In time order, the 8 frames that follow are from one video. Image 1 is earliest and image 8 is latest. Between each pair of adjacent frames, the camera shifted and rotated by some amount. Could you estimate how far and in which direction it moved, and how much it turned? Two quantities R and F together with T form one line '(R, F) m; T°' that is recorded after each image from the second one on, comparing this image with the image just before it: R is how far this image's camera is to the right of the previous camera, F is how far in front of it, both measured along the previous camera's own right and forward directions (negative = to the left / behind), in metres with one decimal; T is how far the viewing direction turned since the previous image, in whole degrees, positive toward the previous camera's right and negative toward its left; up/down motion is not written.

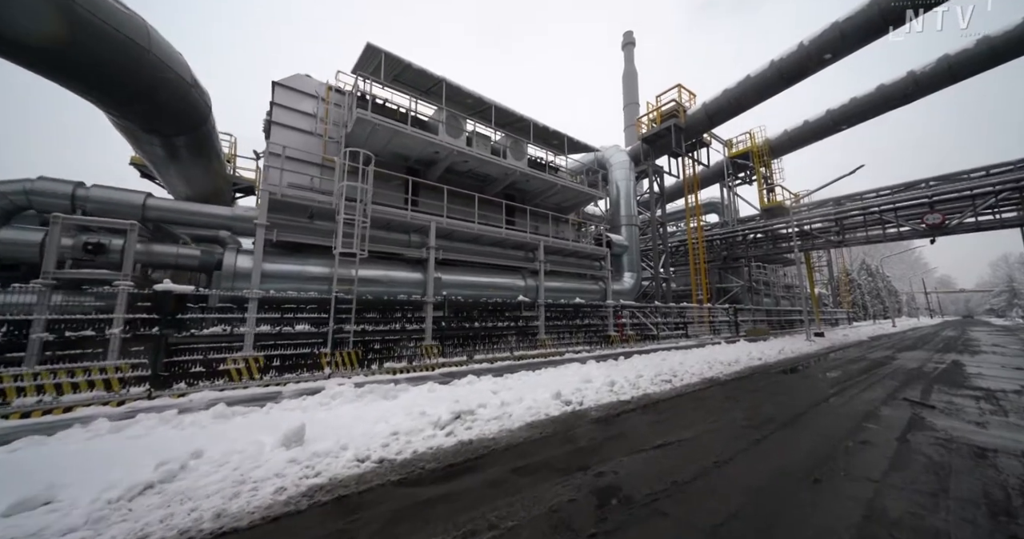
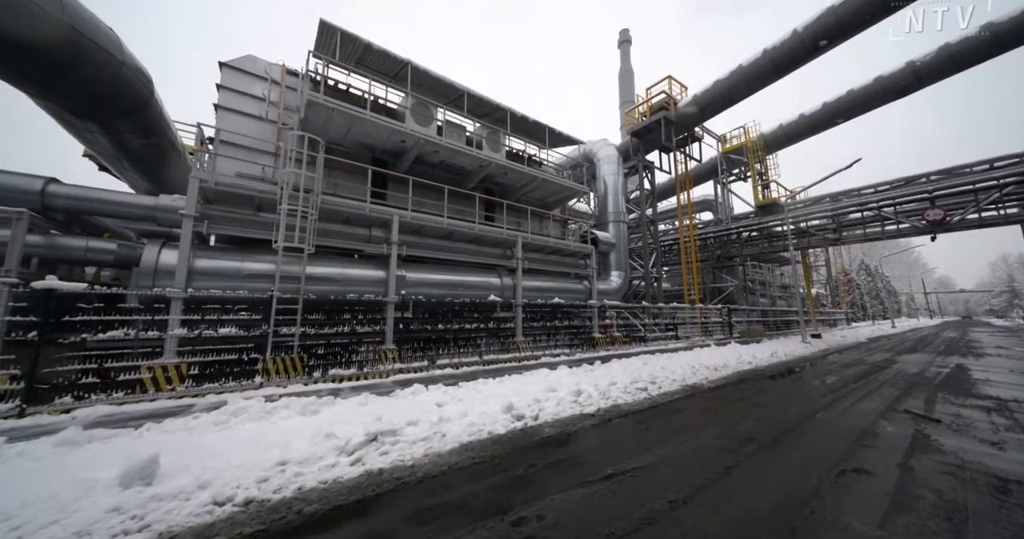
(+0.9, +0.8) m; 0°
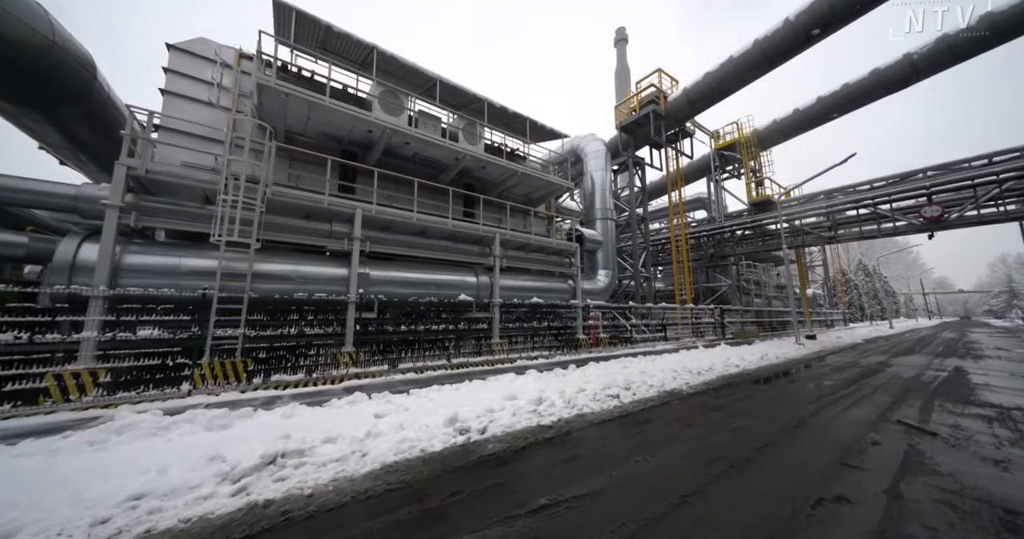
(+0.8, +0.6) m; 0°
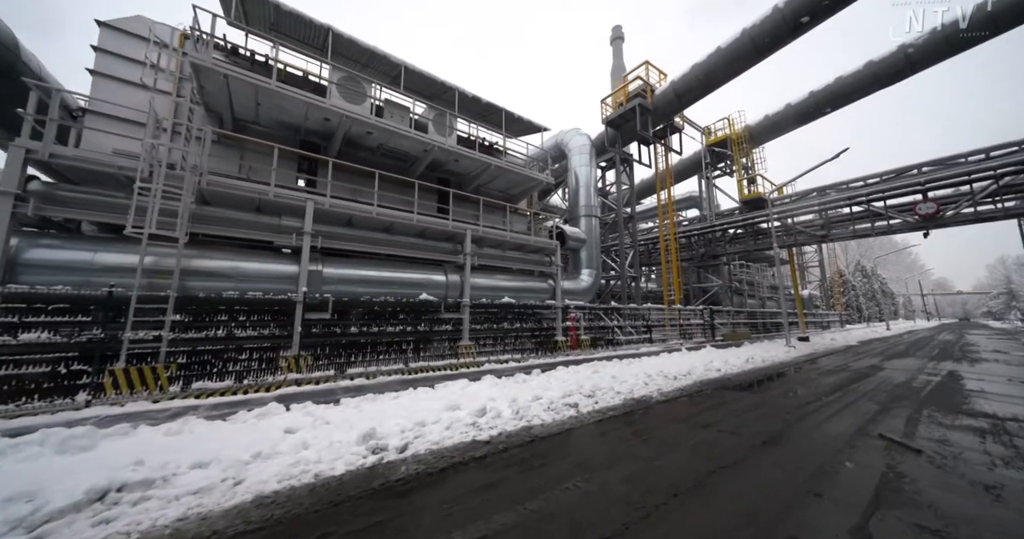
(+0.9, +0.6) m; 0°
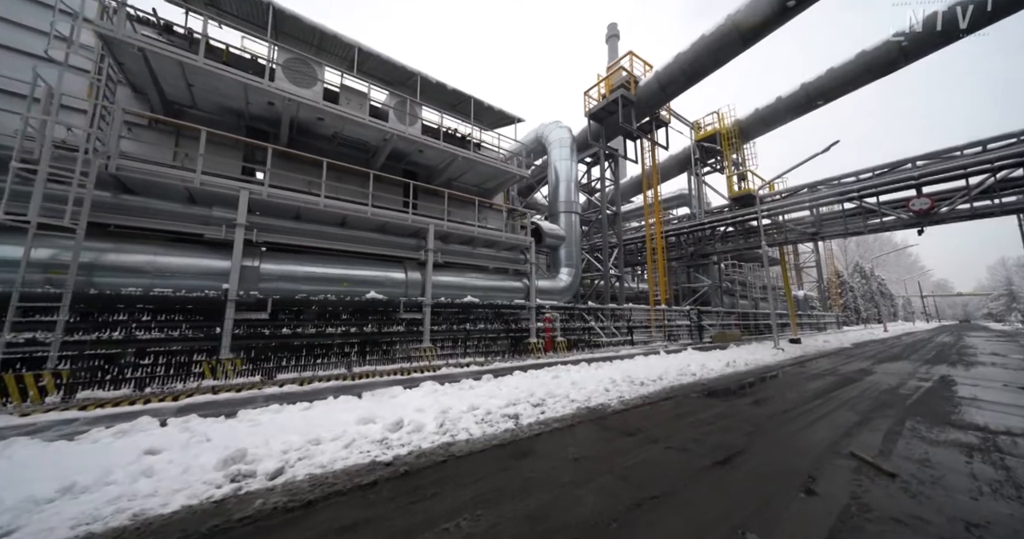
(+1.1, +0.7) m; 0°
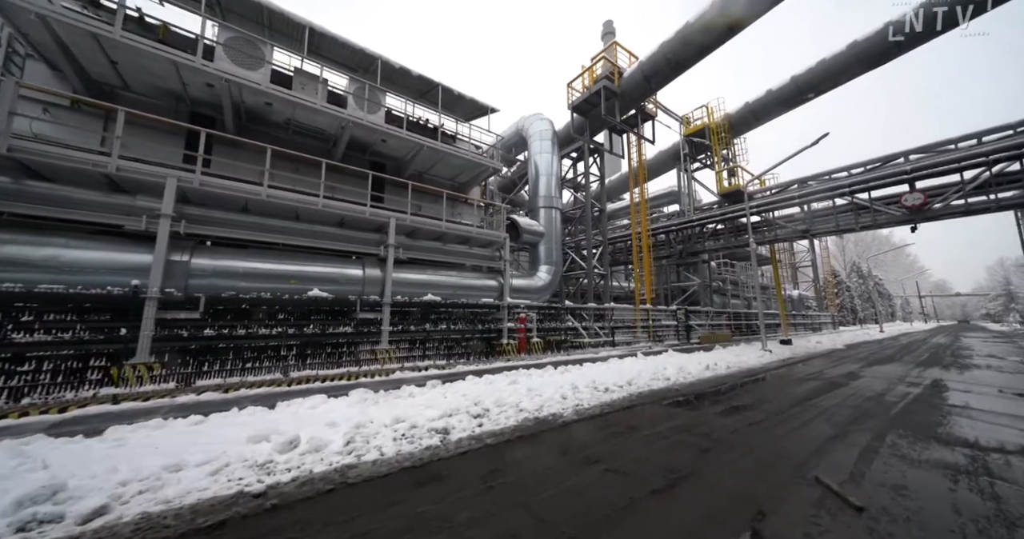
(+1.0, +0.7) m; 0°
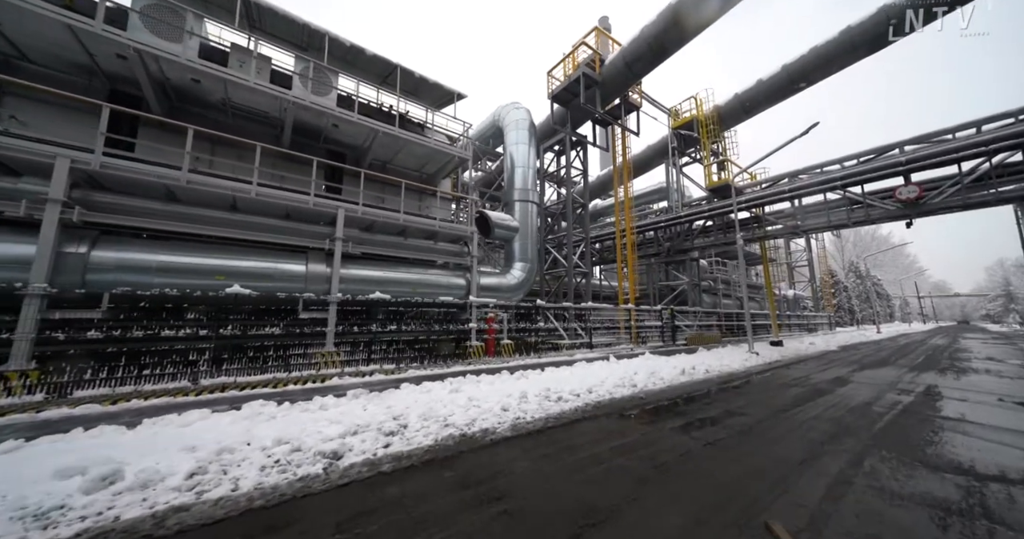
(+1.1, +0.8) m; 0°
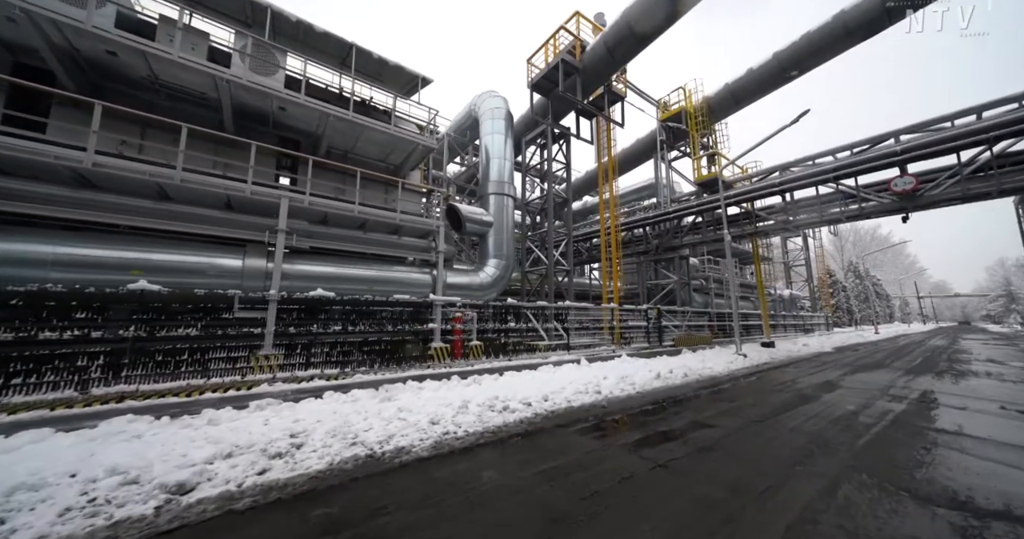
(+1.1, +0.8) m; 0°
